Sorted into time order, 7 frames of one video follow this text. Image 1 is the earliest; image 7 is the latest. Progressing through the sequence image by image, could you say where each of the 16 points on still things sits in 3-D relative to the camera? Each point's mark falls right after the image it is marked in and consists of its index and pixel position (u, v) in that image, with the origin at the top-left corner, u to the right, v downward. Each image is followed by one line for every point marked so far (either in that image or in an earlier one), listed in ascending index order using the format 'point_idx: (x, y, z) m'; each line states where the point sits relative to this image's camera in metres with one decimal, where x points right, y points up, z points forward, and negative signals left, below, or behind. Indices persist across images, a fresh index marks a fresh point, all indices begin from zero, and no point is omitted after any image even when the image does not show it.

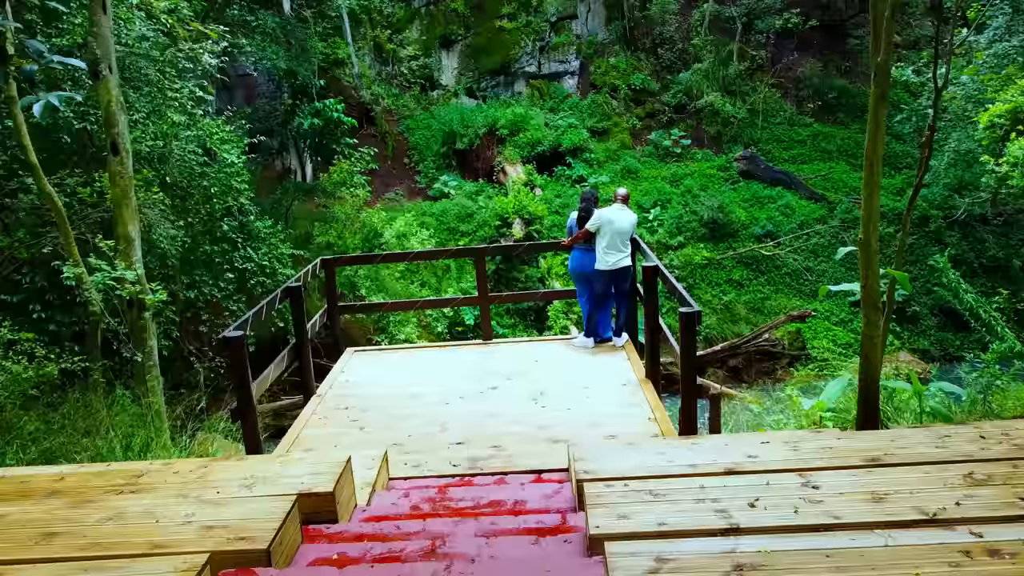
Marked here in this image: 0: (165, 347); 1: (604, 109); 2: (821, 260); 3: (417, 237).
0: (-3.8, -0.7, +6.8) m
1: (+1.8, +3.4, +12.0) m
2: (+4.6, +0.4, +9.4) m
3: (-1.3, +0.7, +8.6) m
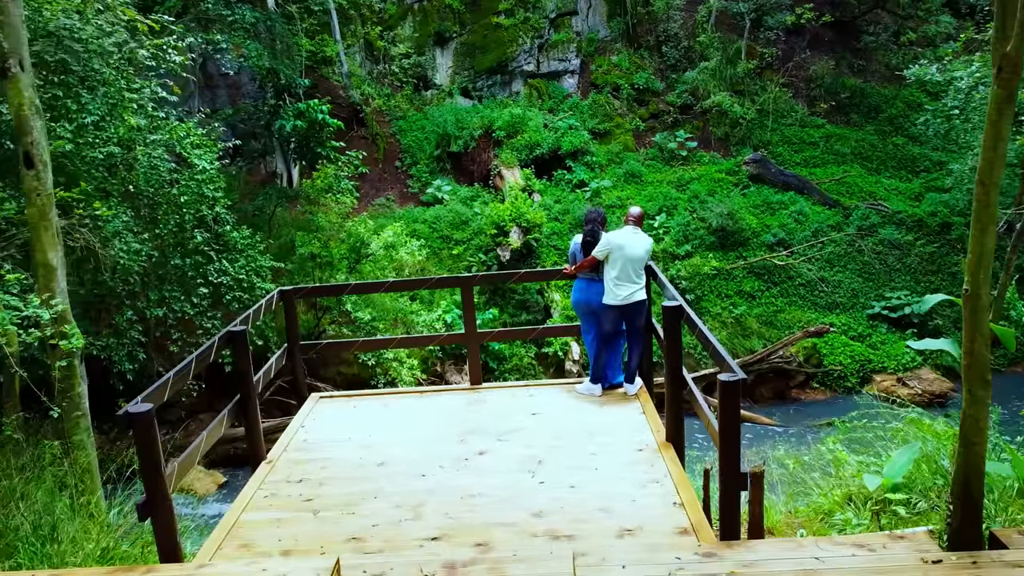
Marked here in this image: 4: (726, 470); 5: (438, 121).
0: (-3.8, -0.8, +6.2) m
1: (+1.7, +3.3, +11.4) m
2: (+4.6, +0.3, +8.9) m
3: (-1.4, +0.5, +8.1) m
4: (+0.7, -0.6, +2.1) m
5: (-1.3, +2.9, +11.1) m
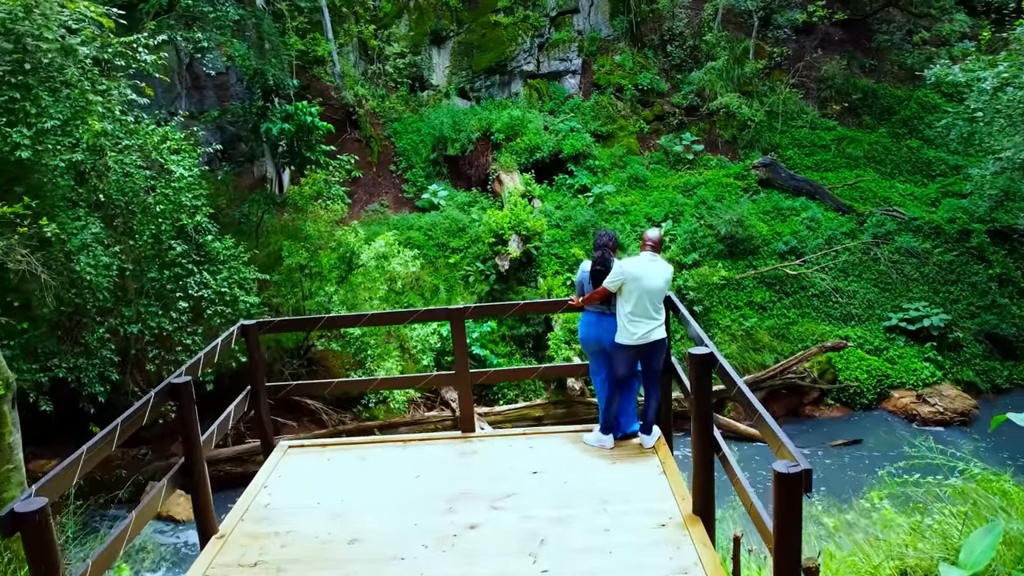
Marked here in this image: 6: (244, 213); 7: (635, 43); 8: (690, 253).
0: (-3.8, -1.0, +5.8) m
1: (+1.7, +3.1, +11.0) m
2: (+4.6, +0.1, +8.5) m
3: (-1.4, +0.4, +7.7) m
4: (+0.7, -0.8, +1.7) m
5: (-1.3, +2.8, +10.7) m
6: (-3.3, +0.9, +7.8) m
7: (+2.4, +4.8, +12.3) m
8: (+2.4, +0.5, +8.6) m
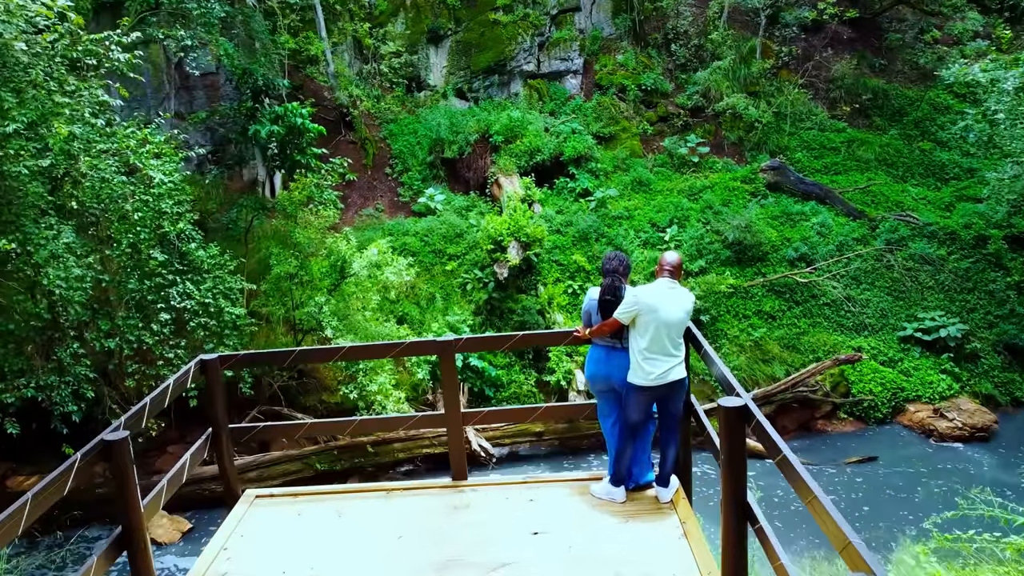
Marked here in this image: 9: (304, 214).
0: (-3.8, -1.1, +5.5) m
1: (+1.7, +3.0, +10.7) m
2: (+4.6, 0.0, +8.1) m
3: (-1.4, +0.3, +7.4) m
4: (+0.7, -0.9, +1.4) m
5: (-1.4, +2.7, +10.4) m
6: (-3.4, +0.8, +7.5) m
7: (+2.4, +4.7, +12.0) m
8: (+2.4, +0.4, +8.3) m
9: (-2.4, +0.8, +7.1) m
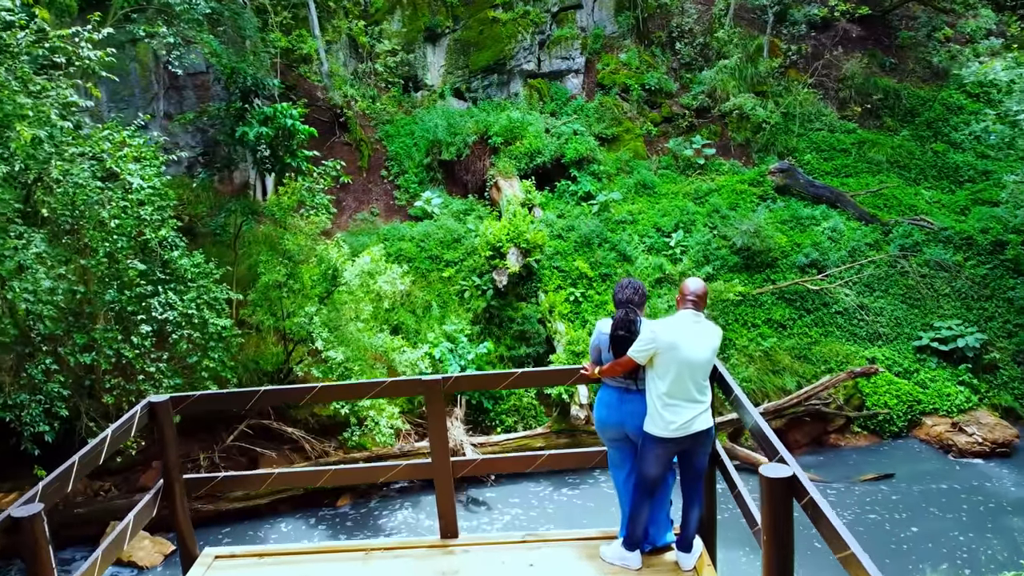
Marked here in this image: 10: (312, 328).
0: (-3.8, -1.2, +5.2) m
1: (+1.7, +2.9, +10.4) m
2: (+4.6, -0.1, +7.8) m
3: (-1.4, +0.2, +7.1) m
4: (+0.7, -1.0, +1.1) m
5: (-1.4, +2.6, +10.1) m
6: (-3.4, +0.7, +7.2) m
7: (+2.4, +4.6, +11.7) m
8: (+2.4, +0.3, +8.0) m
9: (-2.4, +0.7, +6.8) m
10: (-2.0, -0.4, +6.2) m
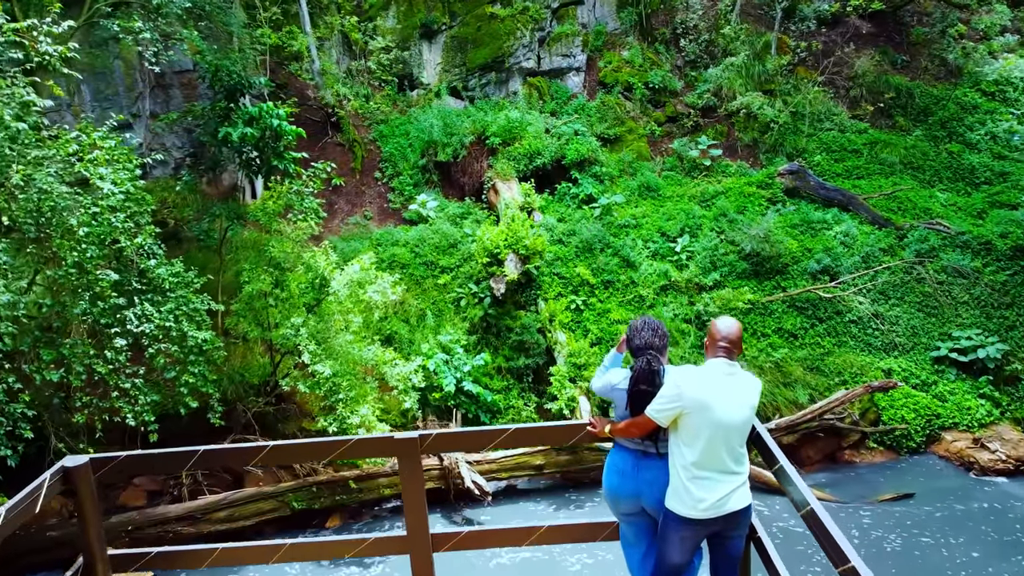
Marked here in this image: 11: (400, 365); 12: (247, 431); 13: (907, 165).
0: (-3.8, -1.3, +4.9) m
1: (+1.7, +2.8, +10.0) m
2: (+4.5, -0.2, +7.5) m
3: (-1.4, +0.1, +6.7) m
4: (+0.7, -1.1, +0.8) m
5: (-1.4, +2.5, +9.7) m
6: (-3.4, +0.7, +6.9) m
7: (+2.4, +4.5, +11.4) m
8: (+2.4, +0.2, +7.6) m
9: (-2.4, +0.7, +6.4) m
10: (-2.0, -0.5, +5.9) m
11: (-1.1, -0.8, +6.3) m
12: (-2.8, -1.5, +6.7) m
13: (+5.9, +1.8, +9.3) m
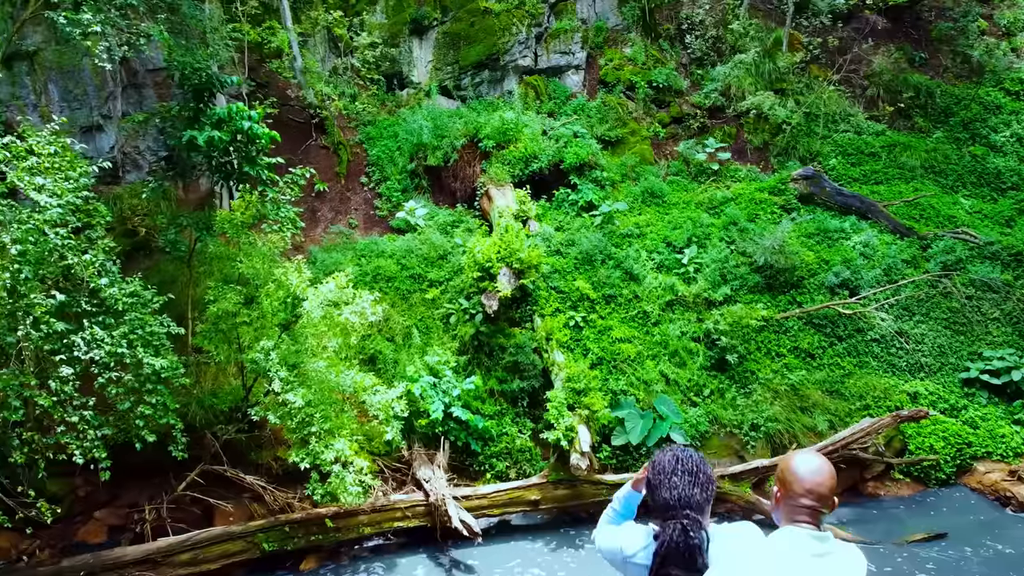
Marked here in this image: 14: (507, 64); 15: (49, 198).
0: (-3.9, -1.4, +4.3) m
1: (+1.6, +2.7, +9.5) m
2: (+4.5, -0.3, +6.9) m
3: (-1.5, -0.1, +6.2) m
4: (+0.6, -1.3, +0.2) m
5: (-1.4, +2.3, +9.2) m
6: (-3.5, +0.5, +6.3) m
7: (+2.3, +4.4, +10.8) m
8: (+2.3, 0.0, +7.1) m
9: (-2.5, +0.5, +5.9) m
10: (-2.1, -0.7, +5.3) m
11: (-1.2, -0.9, +5.7) m
12: (-2.9, -1.7, +6.1) m
13: (+5.8, +1.7, +8.8) m
14: (-0.1, +3.5, +9.8) m
15: (-3.2, +0.6, +4.3) m
